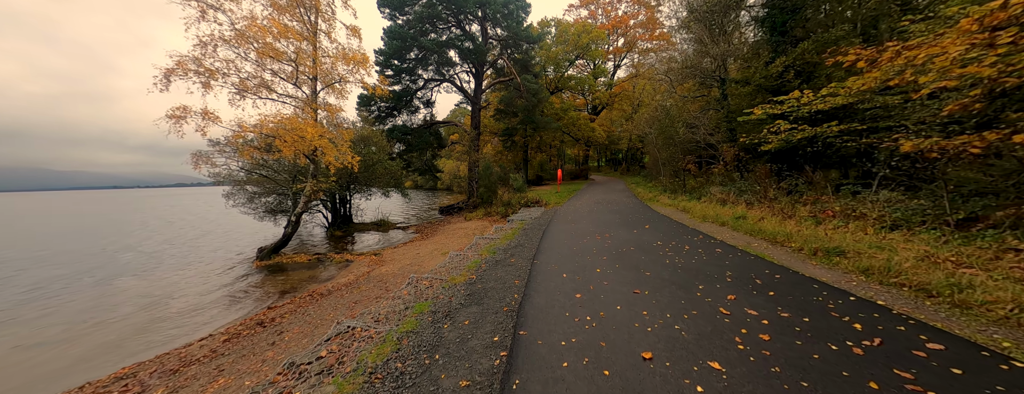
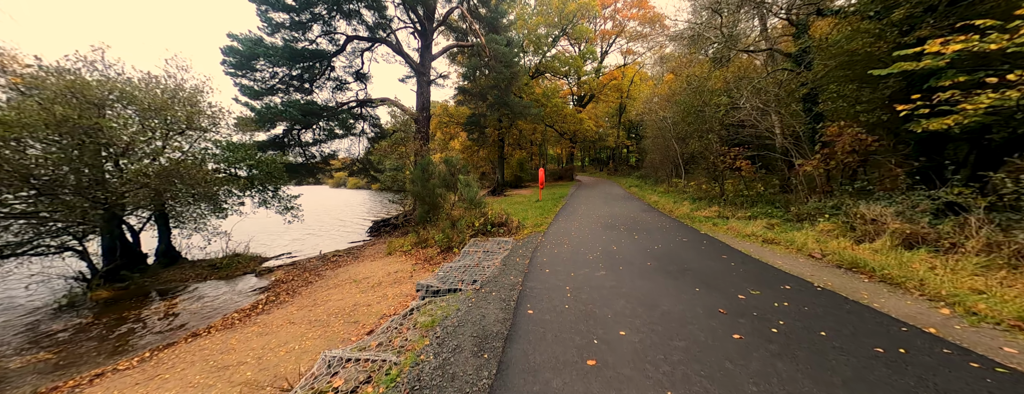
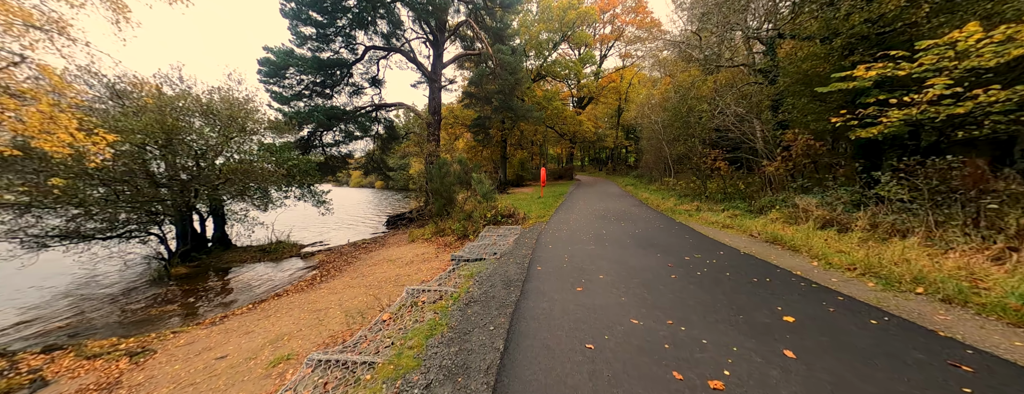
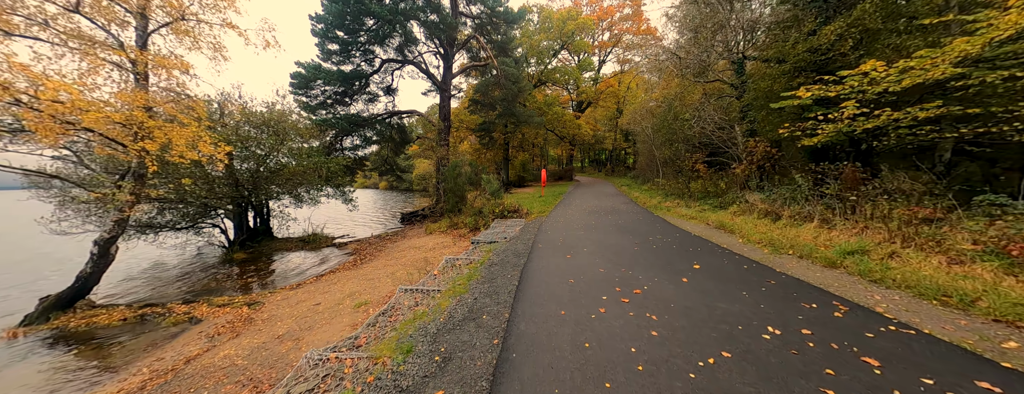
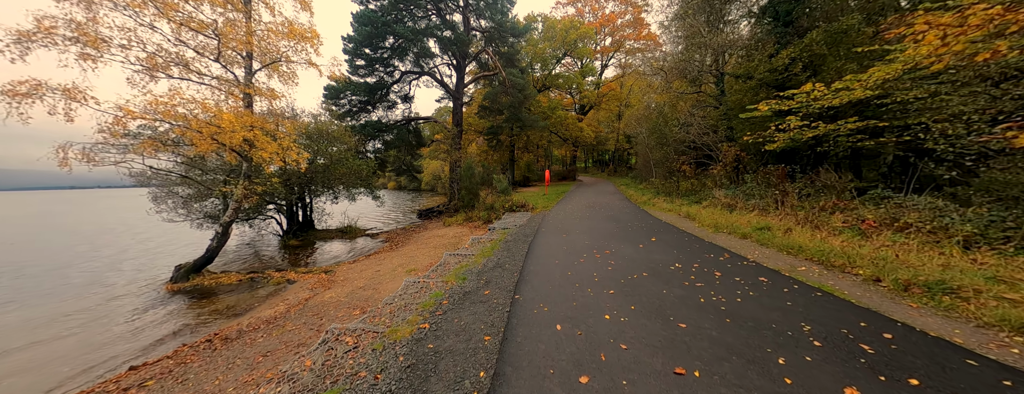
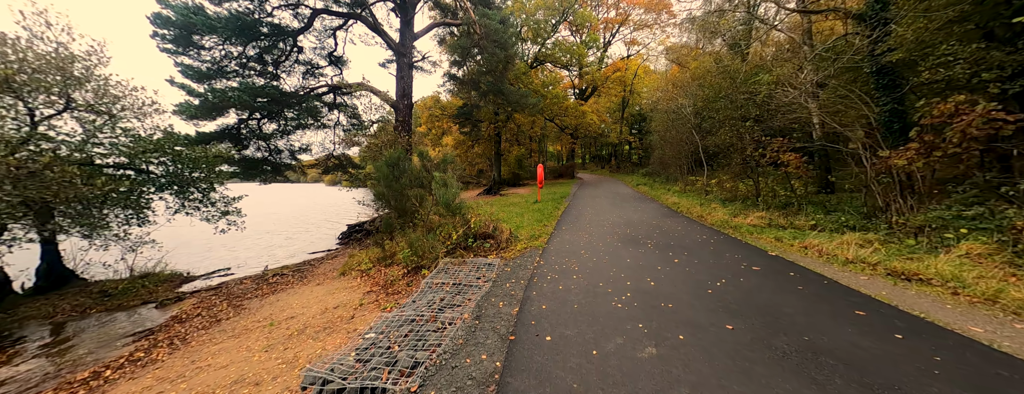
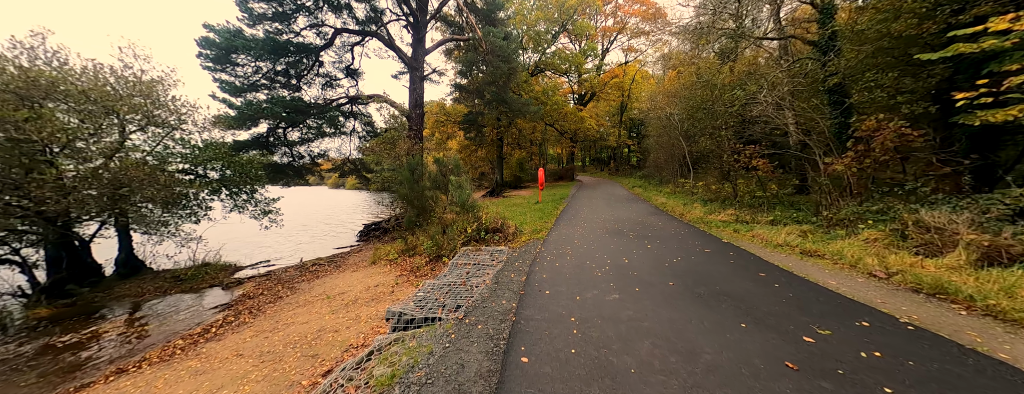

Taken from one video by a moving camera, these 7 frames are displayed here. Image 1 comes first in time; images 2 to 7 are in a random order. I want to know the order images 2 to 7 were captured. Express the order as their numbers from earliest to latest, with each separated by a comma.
5, 4, 3, 2, 7, 6
